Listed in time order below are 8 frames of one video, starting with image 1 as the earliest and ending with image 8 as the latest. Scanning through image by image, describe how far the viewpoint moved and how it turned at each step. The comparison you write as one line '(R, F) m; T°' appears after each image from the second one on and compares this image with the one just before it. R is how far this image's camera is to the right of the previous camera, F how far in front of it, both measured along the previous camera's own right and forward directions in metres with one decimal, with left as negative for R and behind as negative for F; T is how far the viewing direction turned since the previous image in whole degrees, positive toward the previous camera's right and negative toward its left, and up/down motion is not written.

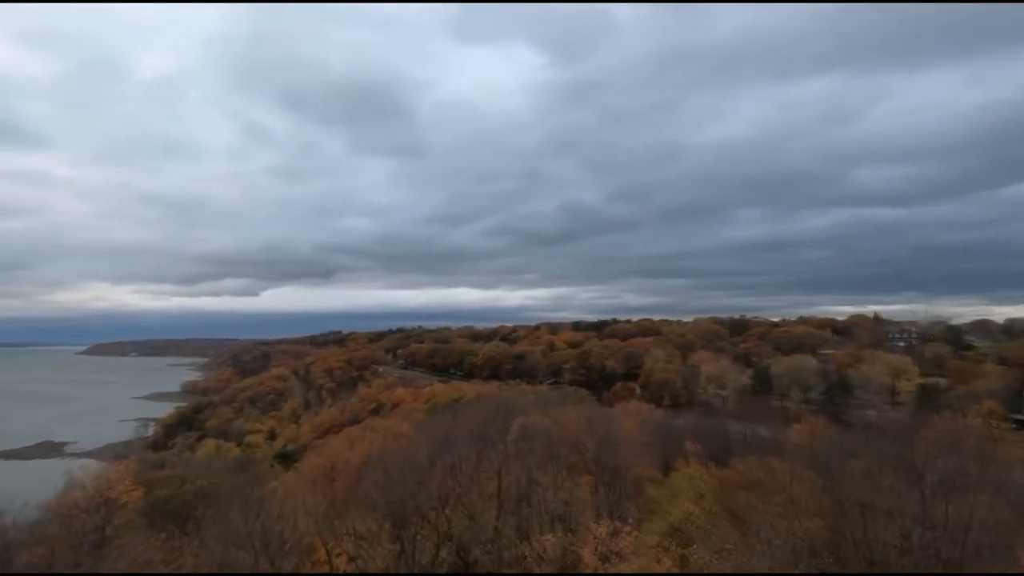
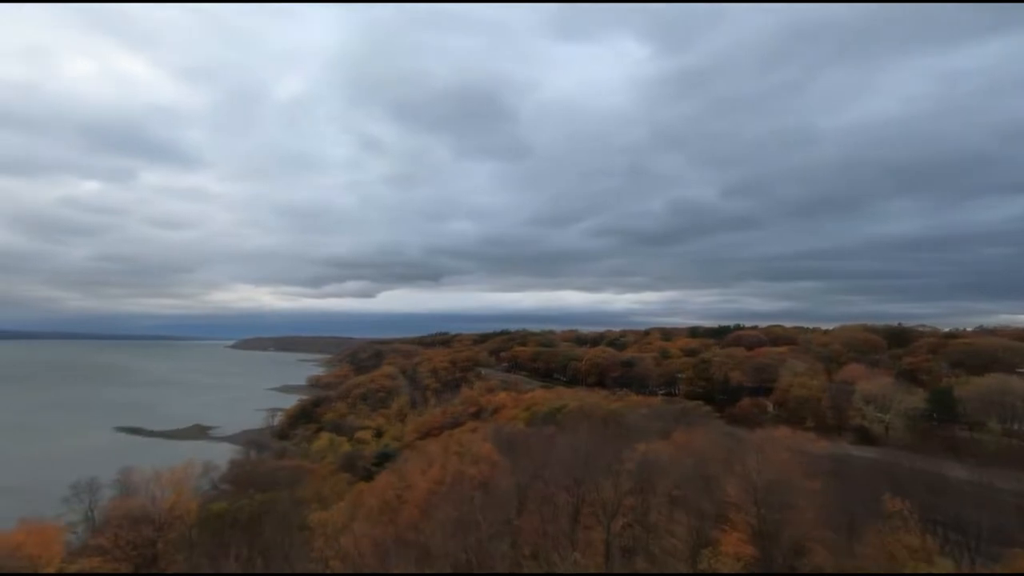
(0.0, +0.5) m; -11°
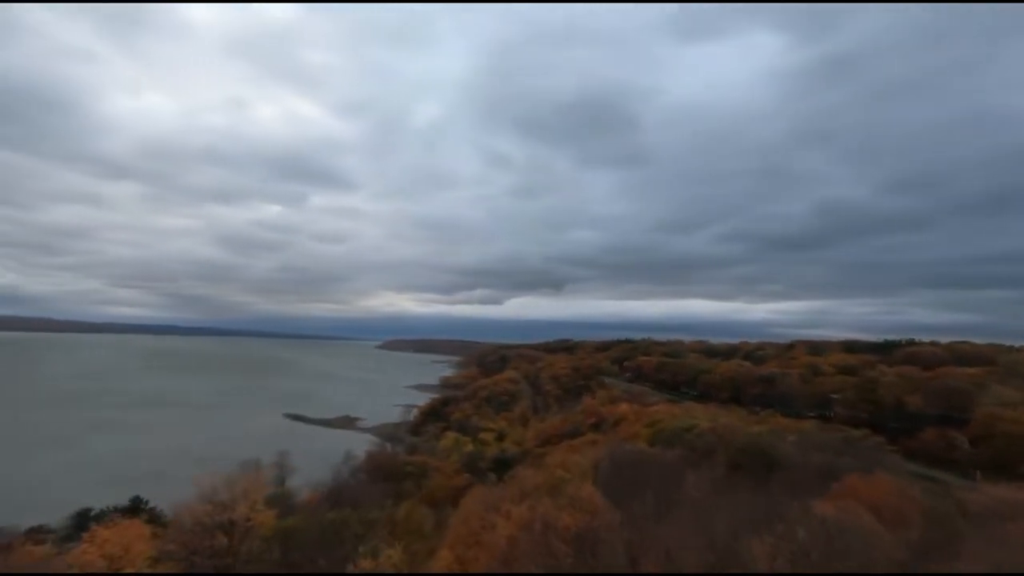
(0.0, +0.3) m; -14°
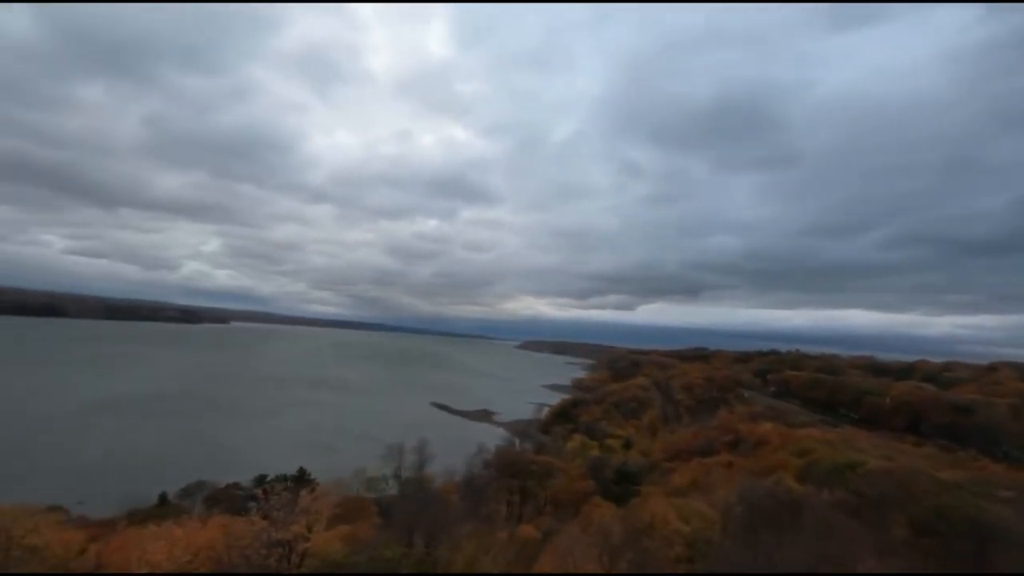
(+0.1, +0.3) m; -14°
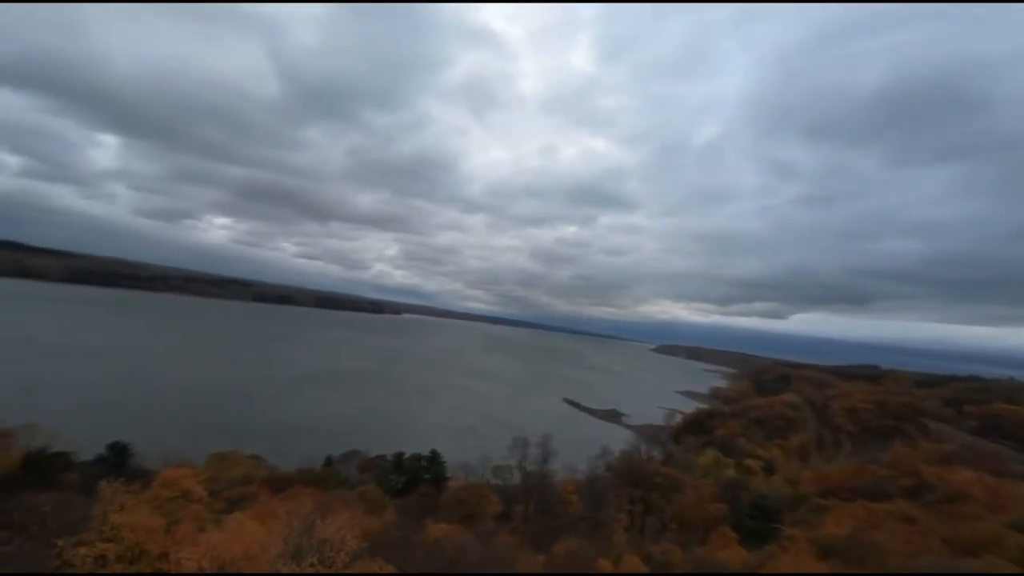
(+0.2, +0.6) m; -15°
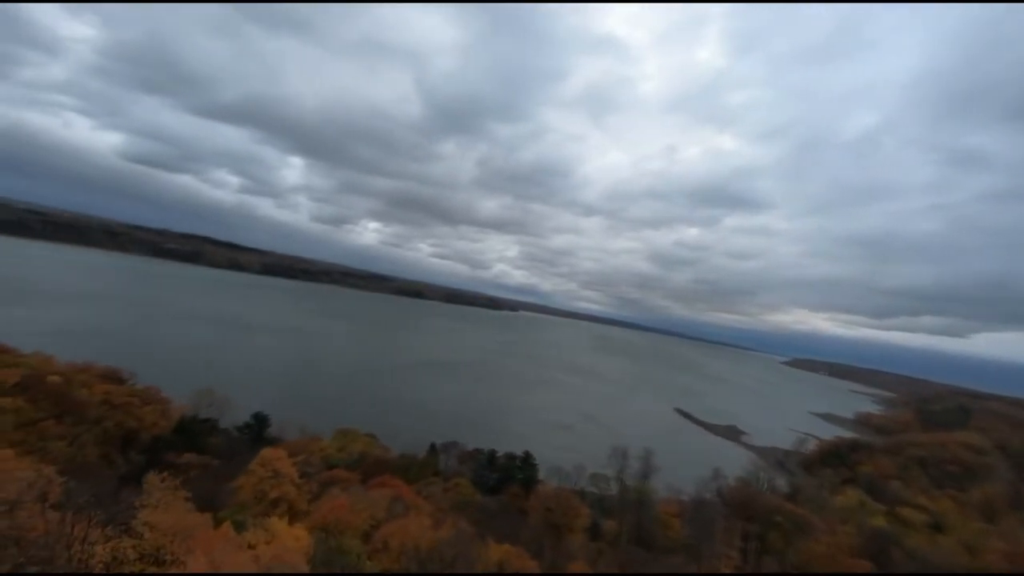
(+0.5, +1.7) m; -13°
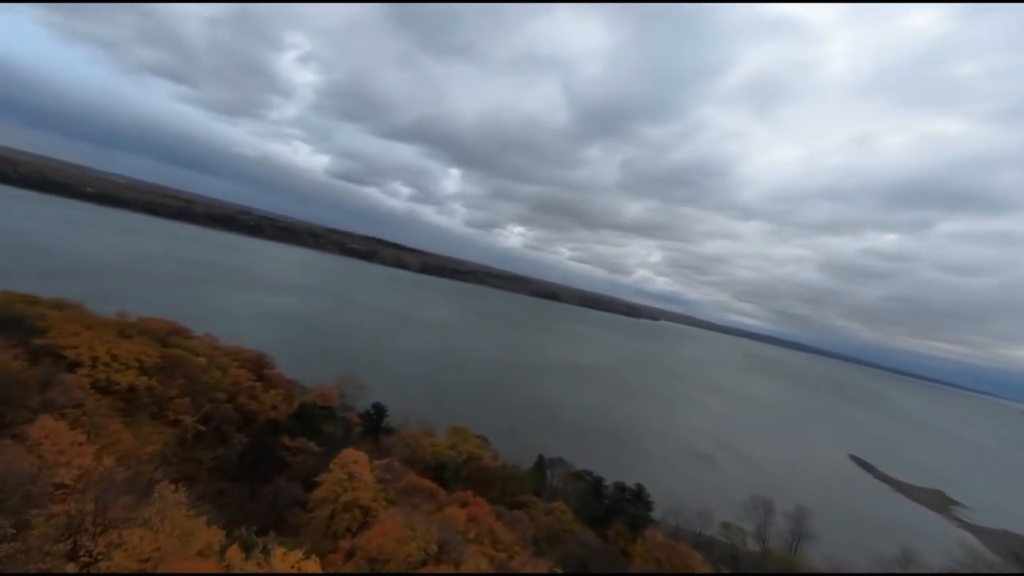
(+1.2, +3.7) m; -16°
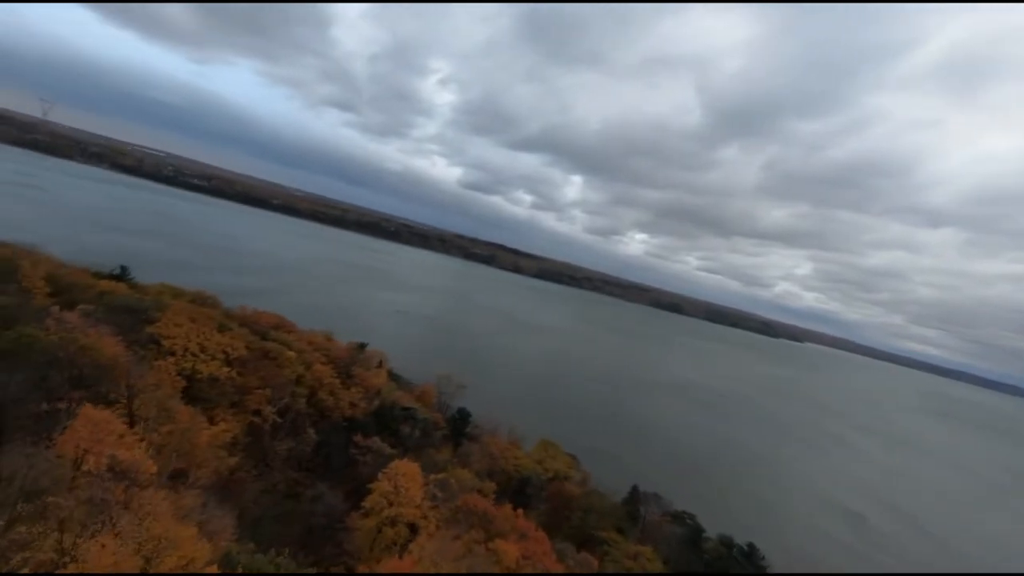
(+1.7, +3.3) m; -14°
